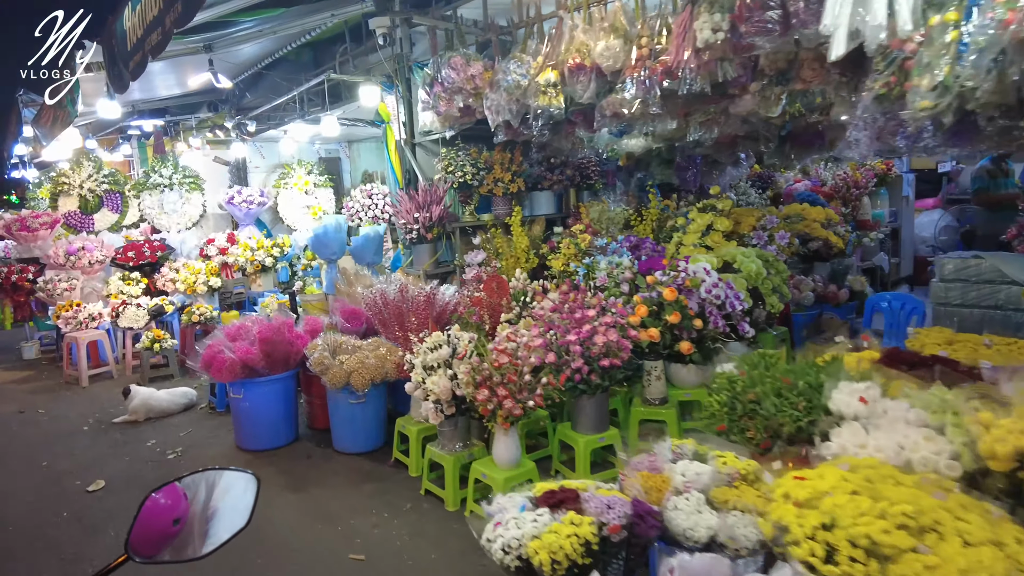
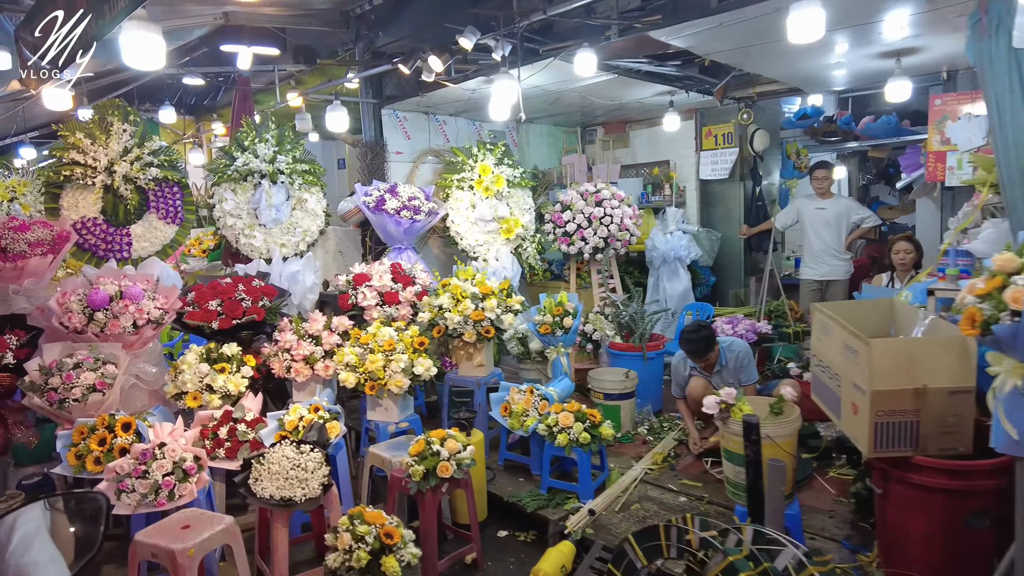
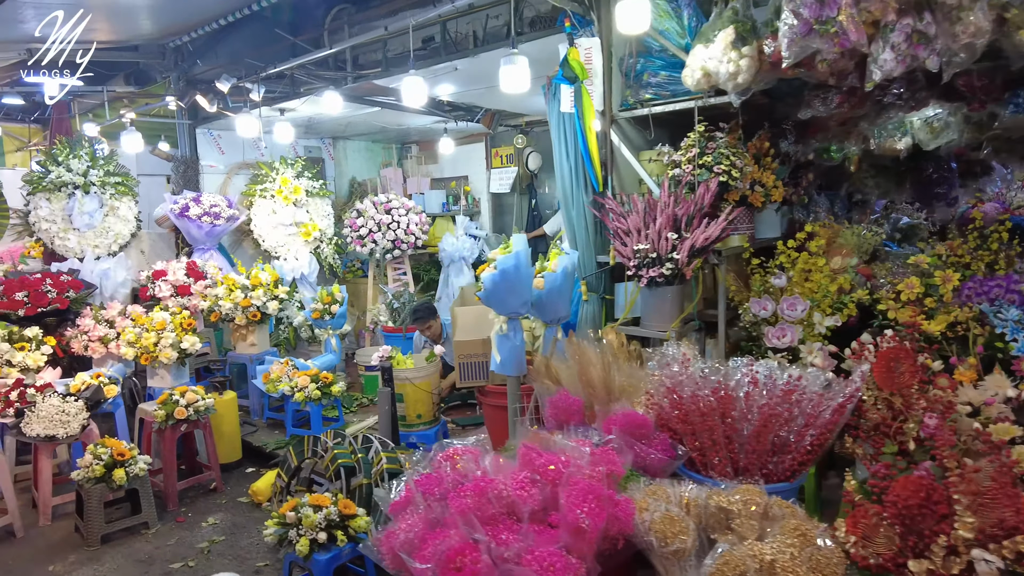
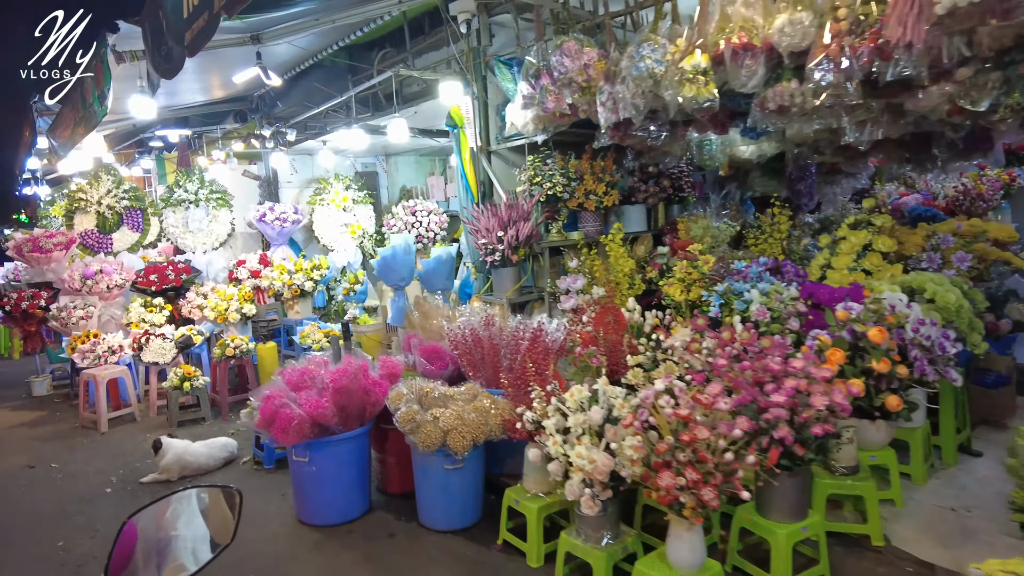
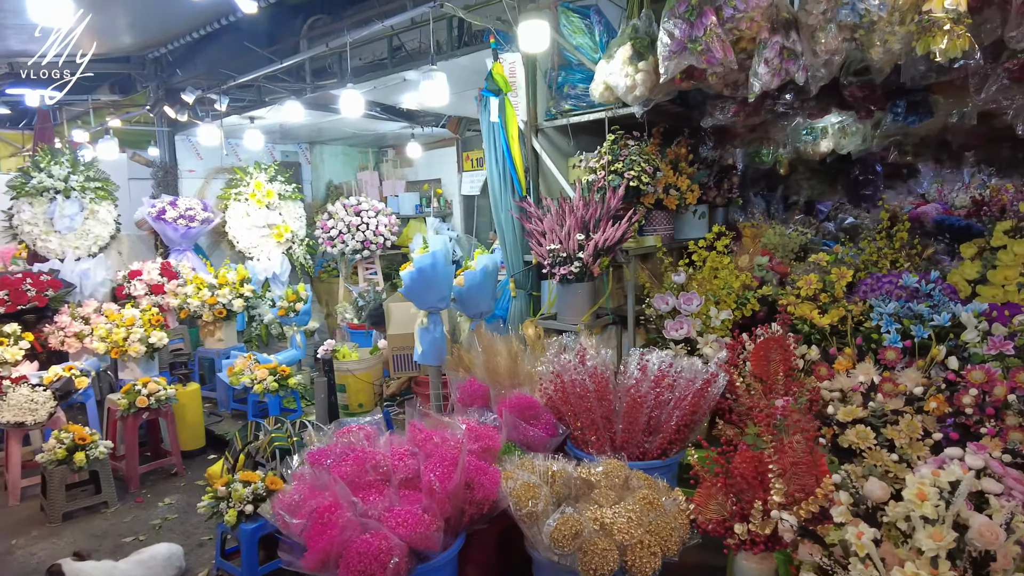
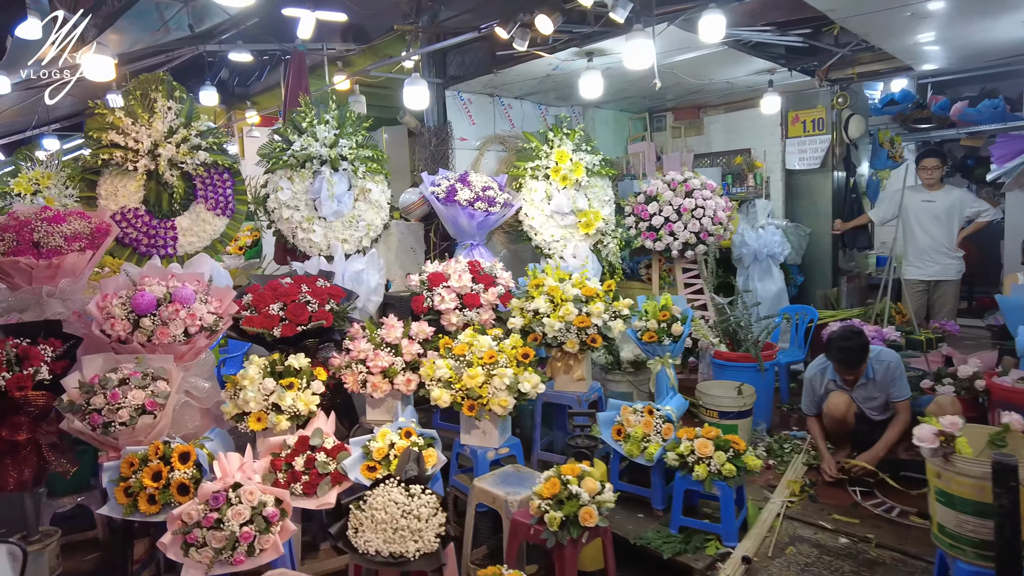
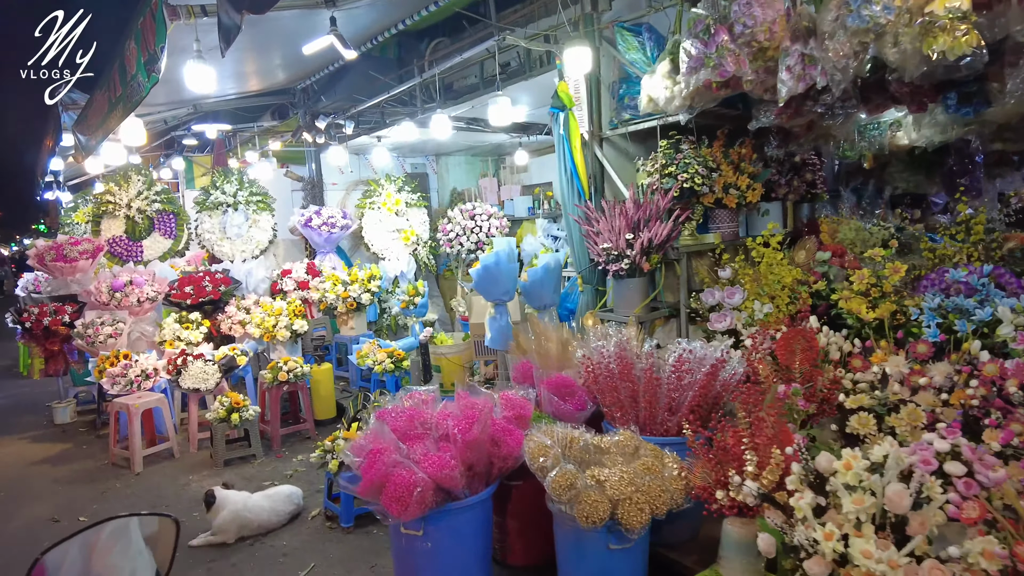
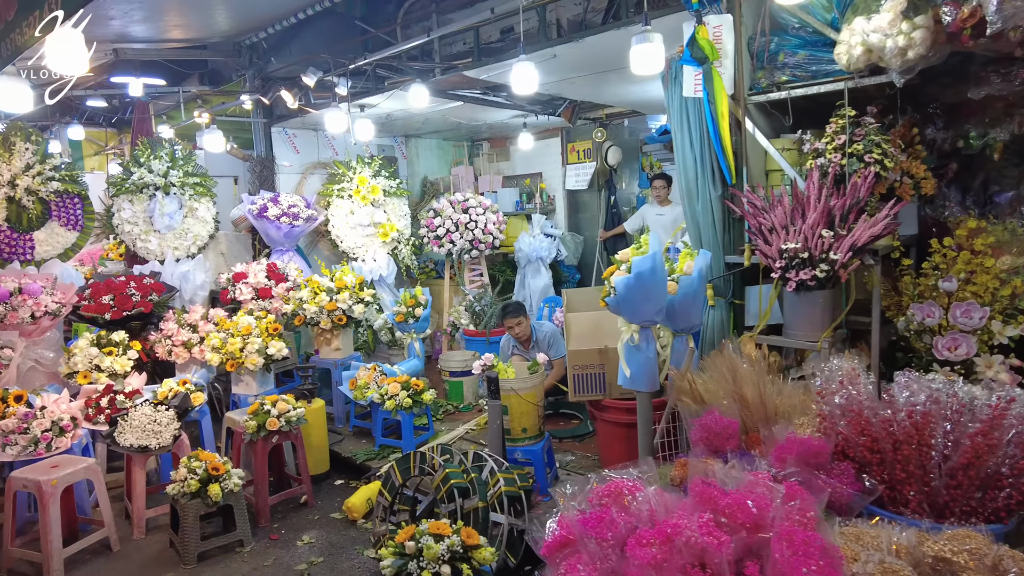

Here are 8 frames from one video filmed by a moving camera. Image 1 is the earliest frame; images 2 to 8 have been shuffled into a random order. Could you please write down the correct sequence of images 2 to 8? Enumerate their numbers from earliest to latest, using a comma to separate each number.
4, 7, 5, 3, 8, 2, 6
